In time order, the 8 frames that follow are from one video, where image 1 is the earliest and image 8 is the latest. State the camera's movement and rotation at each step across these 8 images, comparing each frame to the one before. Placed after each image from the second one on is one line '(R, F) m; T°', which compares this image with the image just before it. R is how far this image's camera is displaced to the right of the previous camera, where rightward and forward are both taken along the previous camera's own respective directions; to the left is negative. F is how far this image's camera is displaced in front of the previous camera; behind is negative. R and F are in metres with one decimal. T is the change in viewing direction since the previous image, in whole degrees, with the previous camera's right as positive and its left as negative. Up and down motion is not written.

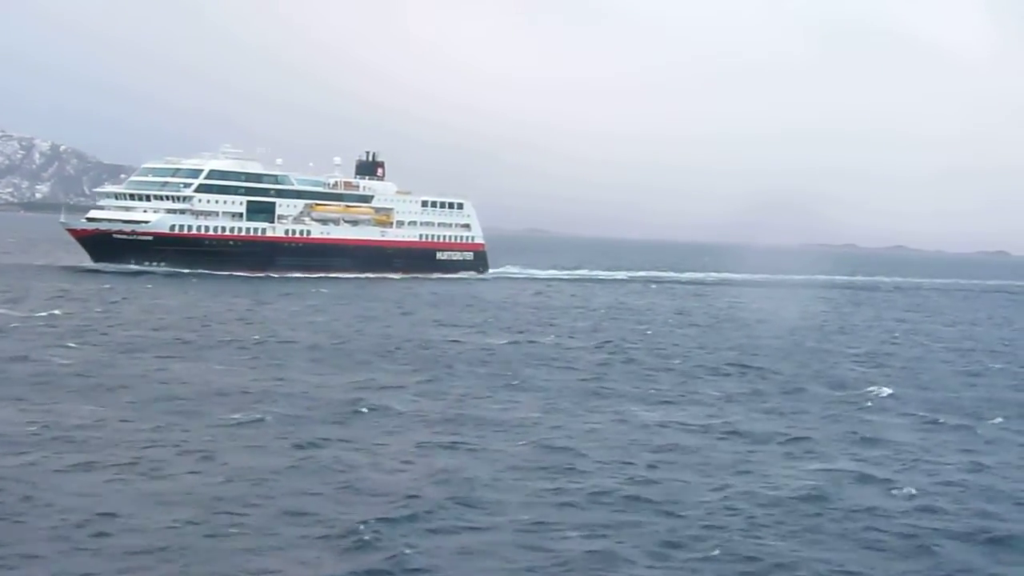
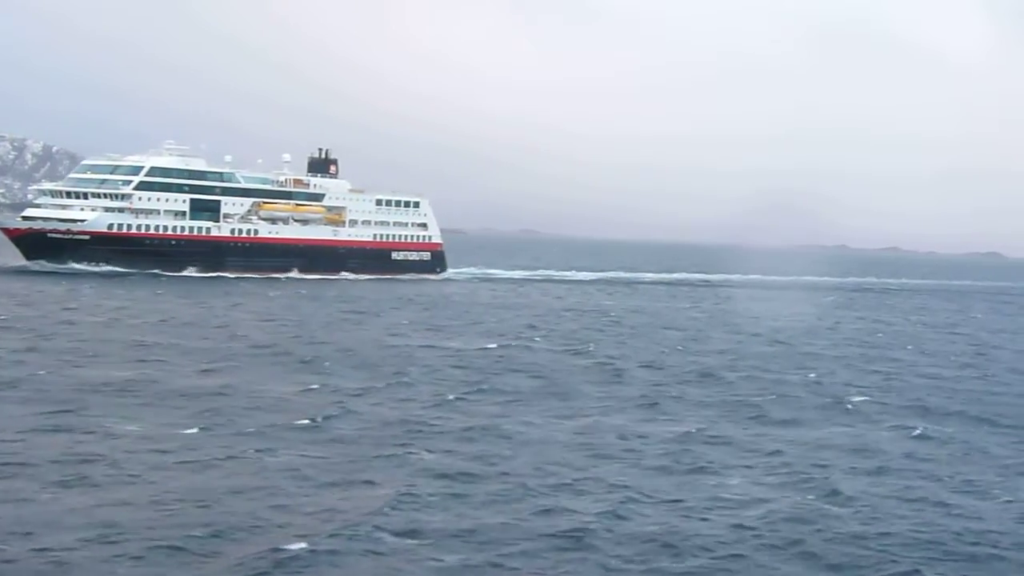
(+1.4, +4.1) m; -1°
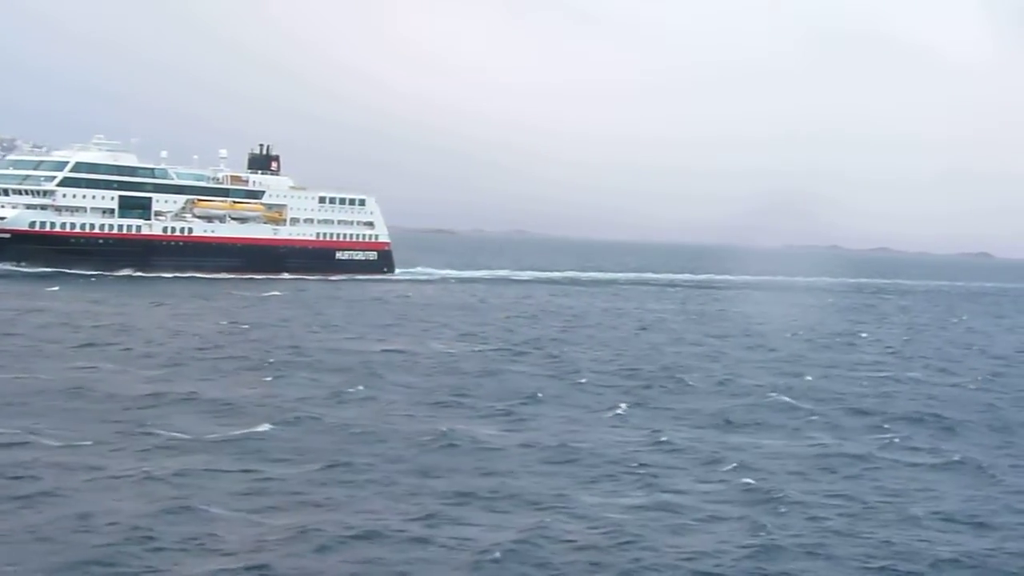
(+1.6, +1.5) m; 0°
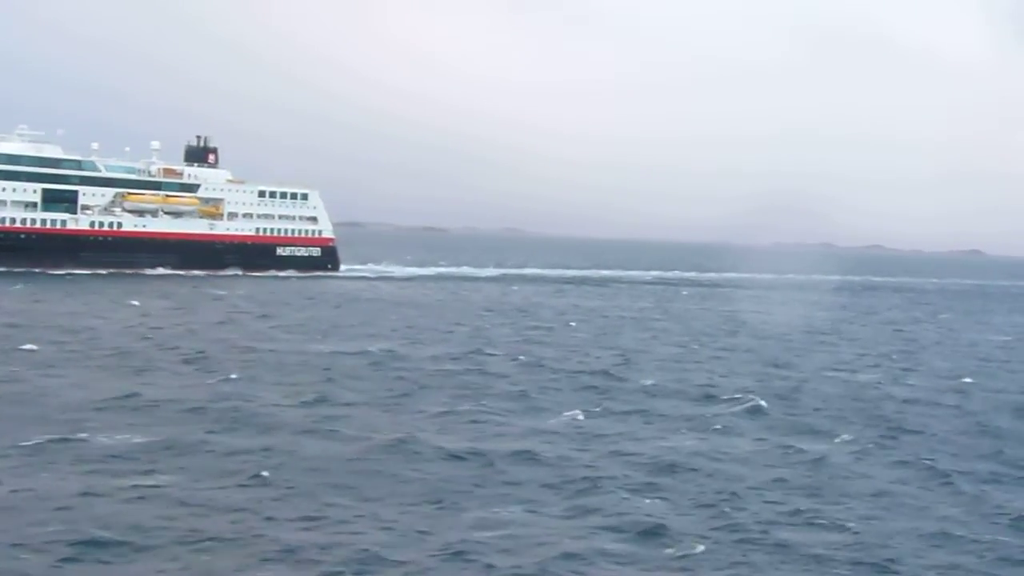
(+1.5, +1.5) m; 0°
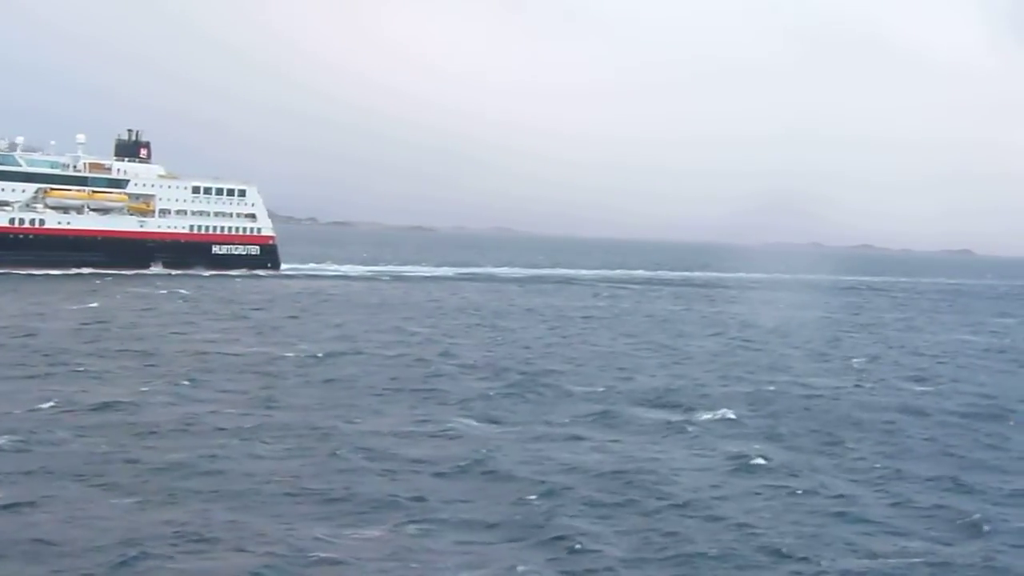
(+1.5, +1.5) m; 0°
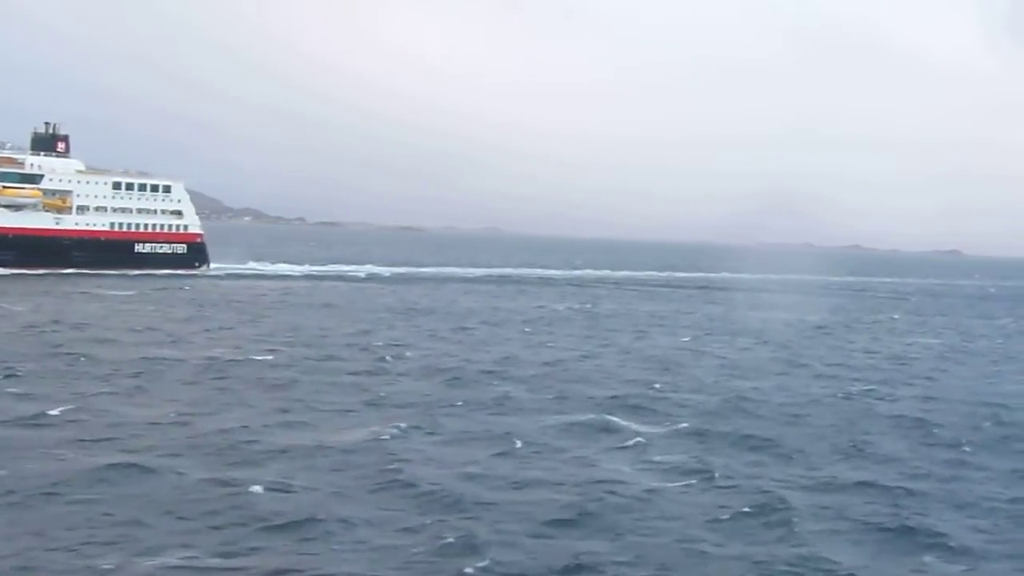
(+1.6, +1.6) m; 0°
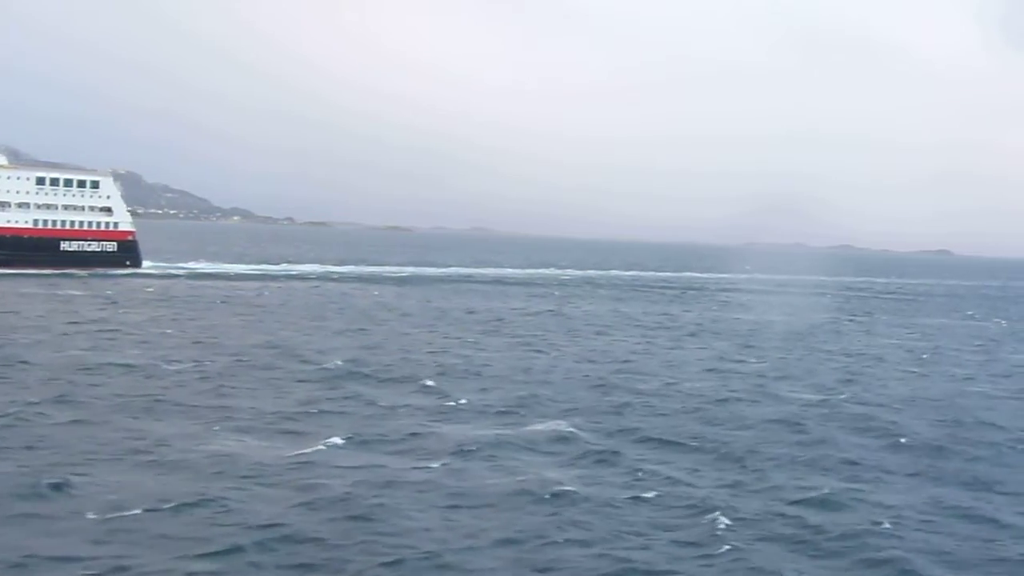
(+1.3, +1.4) m; 0°
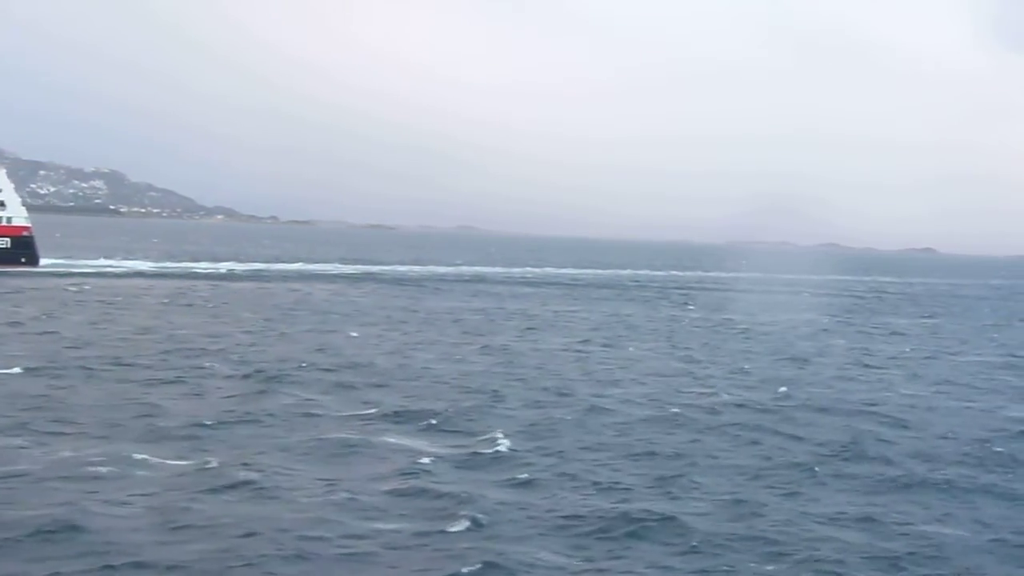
(+1.9, +1.9) m; 0°
